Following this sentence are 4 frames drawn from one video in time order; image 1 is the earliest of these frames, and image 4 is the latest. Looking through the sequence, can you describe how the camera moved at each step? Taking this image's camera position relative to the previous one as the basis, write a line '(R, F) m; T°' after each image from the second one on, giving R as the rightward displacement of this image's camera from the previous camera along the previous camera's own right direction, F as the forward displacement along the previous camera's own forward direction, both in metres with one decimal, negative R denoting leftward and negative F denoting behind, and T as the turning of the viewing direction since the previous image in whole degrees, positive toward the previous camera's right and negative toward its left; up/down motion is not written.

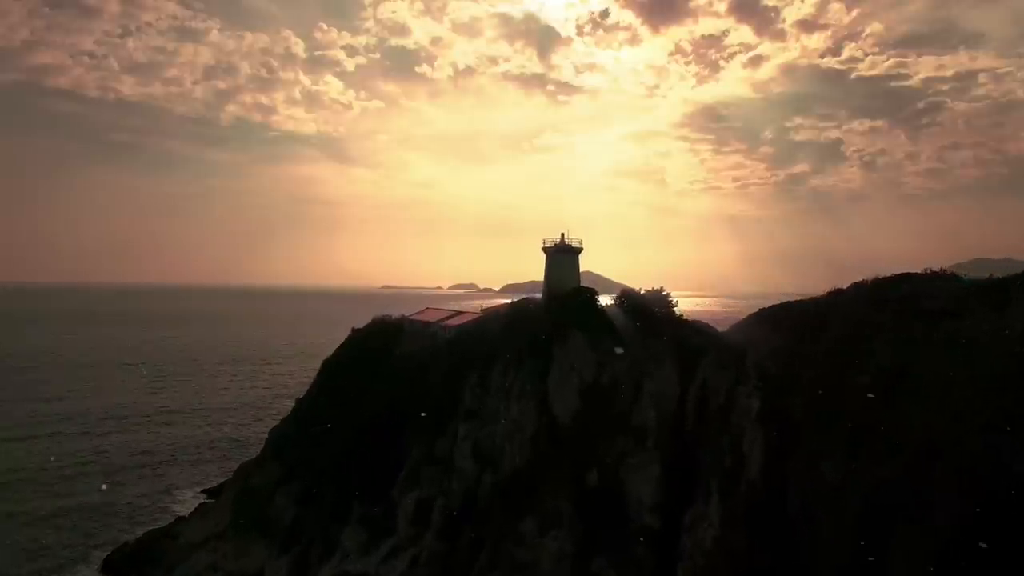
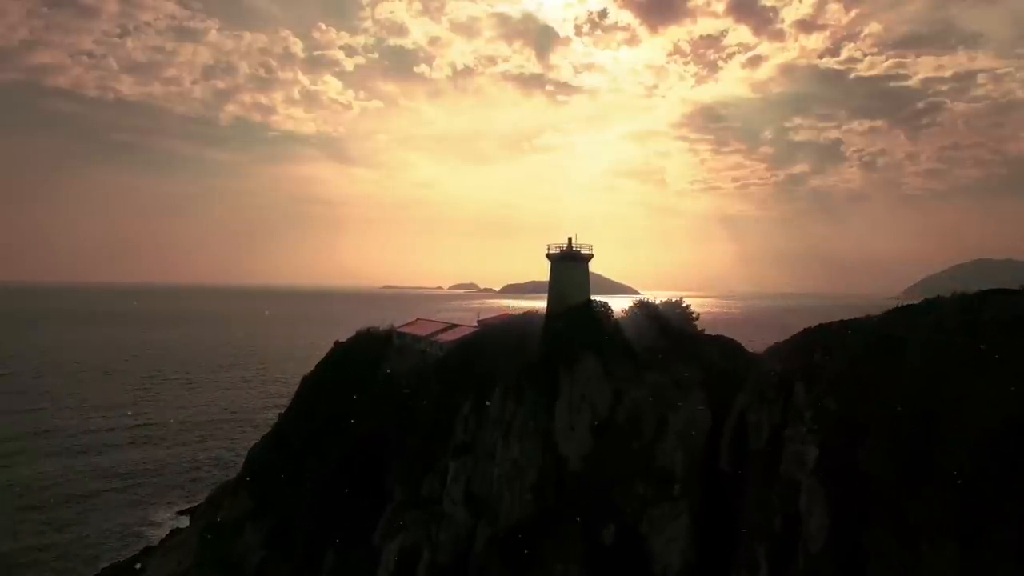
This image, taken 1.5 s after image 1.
(-1.1, +1.4) m; 0°
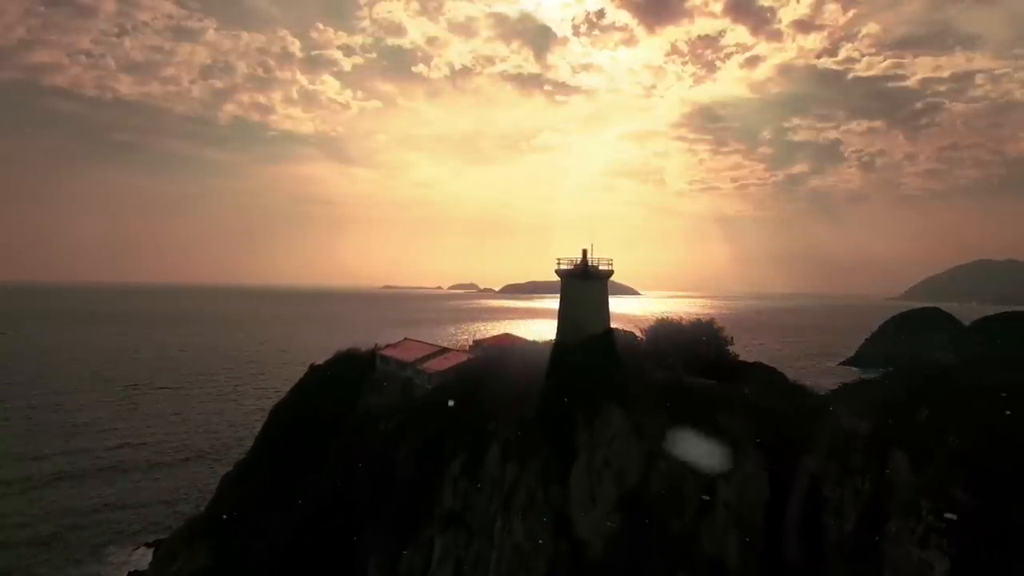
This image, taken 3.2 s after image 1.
(-1.9, +1.1) m; 0°
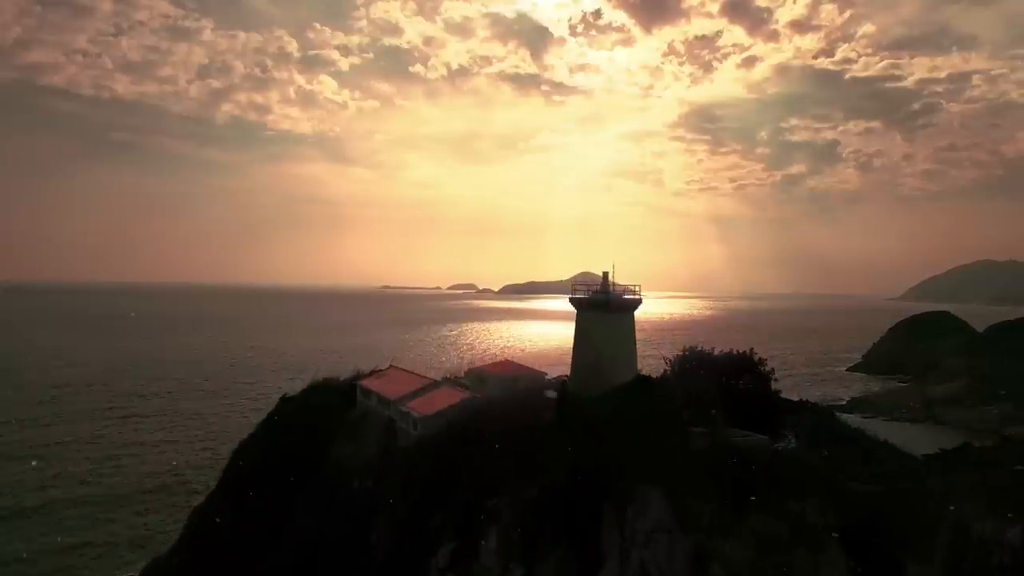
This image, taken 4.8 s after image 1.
(-2.7, +0.4) m; 0°
